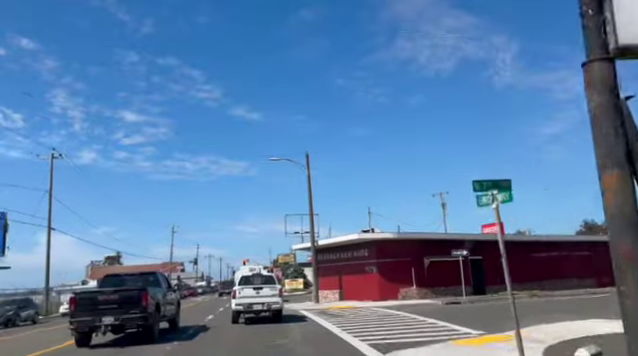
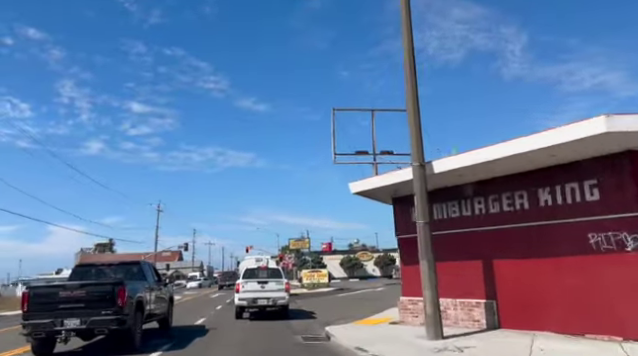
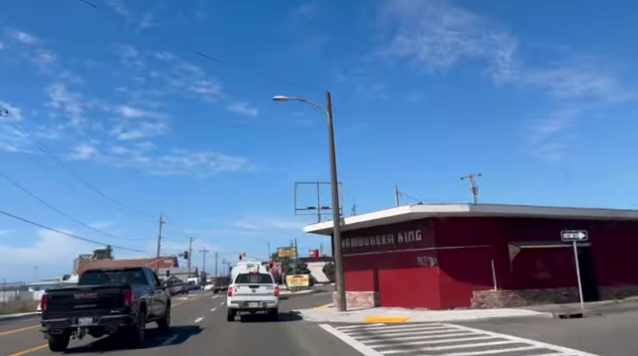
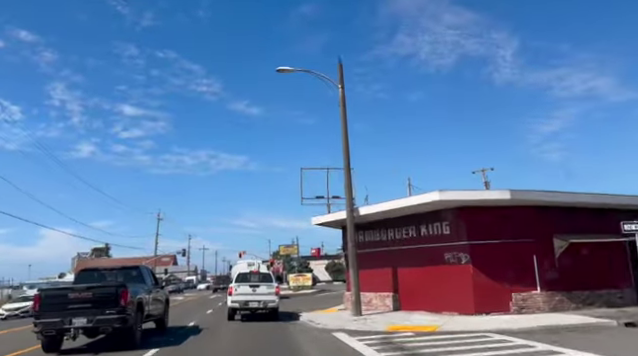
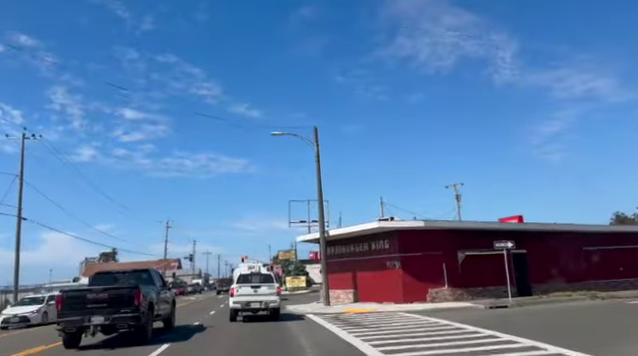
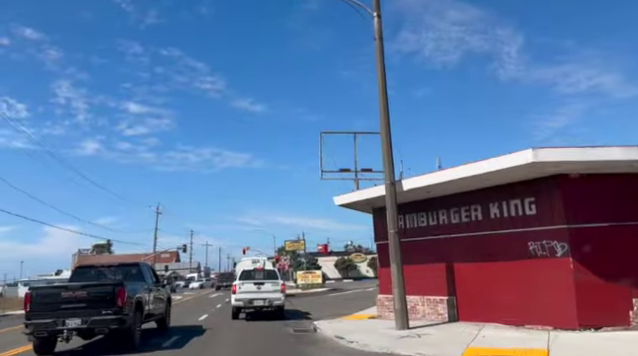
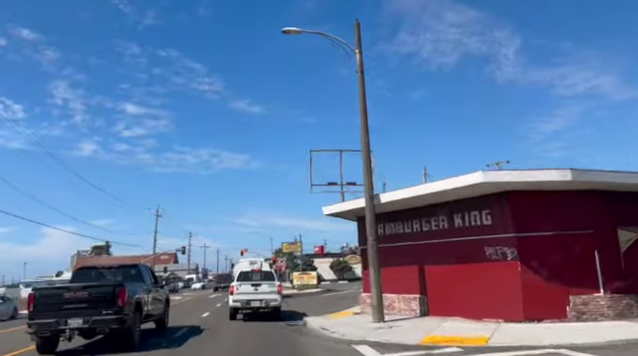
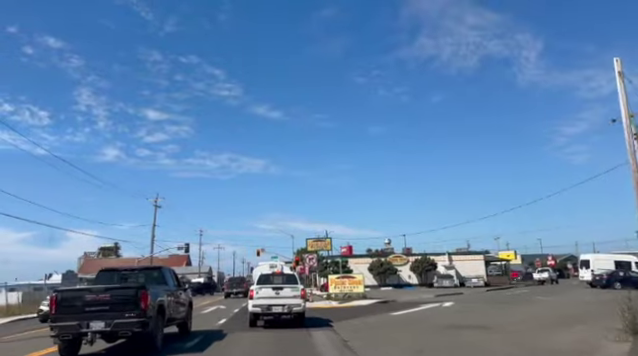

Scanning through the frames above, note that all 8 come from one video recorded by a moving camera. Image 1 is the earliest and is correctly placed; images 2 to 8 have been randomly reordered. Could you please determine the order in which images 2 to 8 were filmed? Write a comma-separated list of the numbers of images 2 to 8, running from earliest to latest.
5, 3, 4, 7, 6, 2, 8
